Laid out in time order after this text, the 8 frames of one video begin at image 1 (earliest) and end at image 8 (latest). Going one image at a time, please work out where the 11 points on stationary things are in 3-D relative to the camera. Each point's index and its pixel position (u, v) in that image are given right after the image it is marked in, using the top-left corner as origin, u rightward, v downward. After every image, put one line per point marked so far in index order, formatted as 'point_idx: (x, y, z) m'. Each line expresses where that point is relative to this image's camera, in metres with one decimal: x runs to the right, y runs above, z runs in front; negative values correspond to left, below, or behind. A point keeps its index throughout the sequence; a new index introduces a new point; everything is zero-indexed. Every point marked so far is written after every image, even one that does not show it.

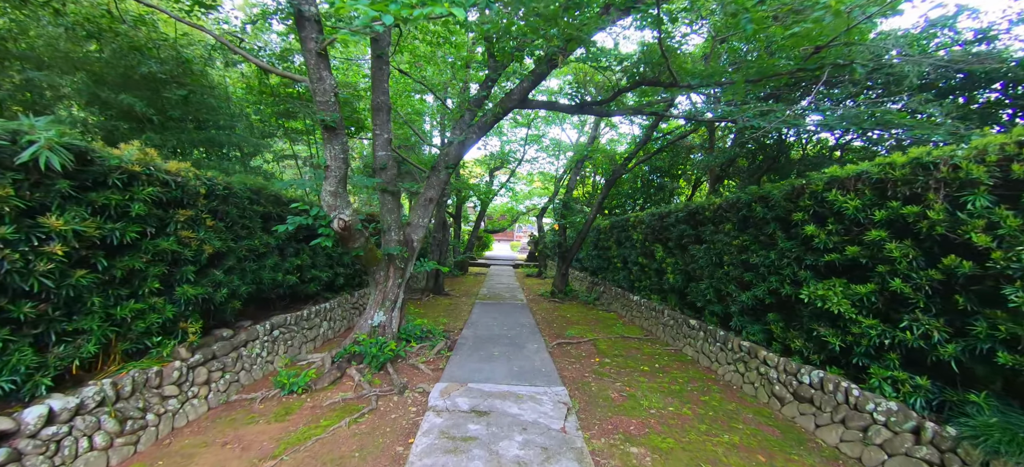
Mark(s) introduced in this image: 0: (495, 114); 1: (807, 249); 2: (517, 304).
0: (-0.2, +1.4, +4.3) m
1: (+2.4, -0.1, +3.0) m
2: (+0.1, -1.3, +7.1) m
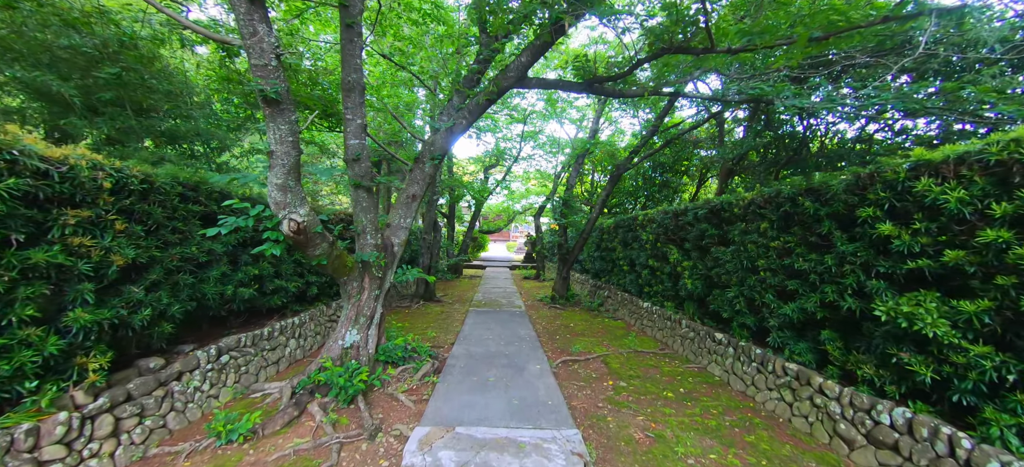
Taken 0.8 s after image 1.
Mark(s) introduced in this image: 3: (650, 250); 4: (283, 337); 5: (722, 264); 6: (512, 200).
0: (-0.2, +1.4, +3.6) m
1: (+2.4, -0.1, +2.4) m
2: (0.0, -1.4, +6.4) m
3: (+2.1, -0.3, +5.8) m
4: (-2.3, -1.1, +3.8) m
5: (+2.3, -0.3, +4.0) m
6: (0.0, +1.4, +15.8) m
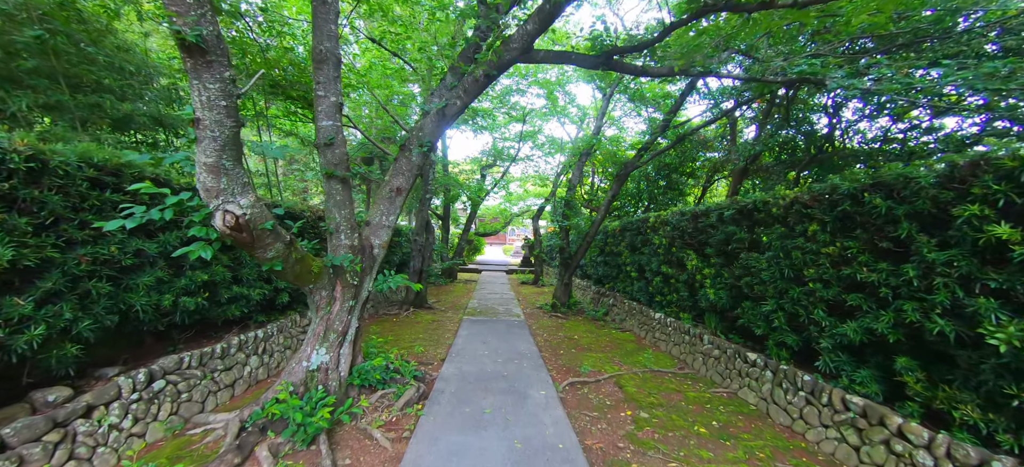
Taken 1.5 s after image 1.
0: (-0.2, +1.4, +3.1) m
1: (+2.4, -0.1, +1.9) m
2: (0.0, -1.4, +5.9) m
3: (+2.1, -0.3, +5.2) m
4: (-2.3, -1.0, +3.2) m
5: (+2.3, -0.4, +3.5) m
6: (-0.2, +1.3, +15.2) m
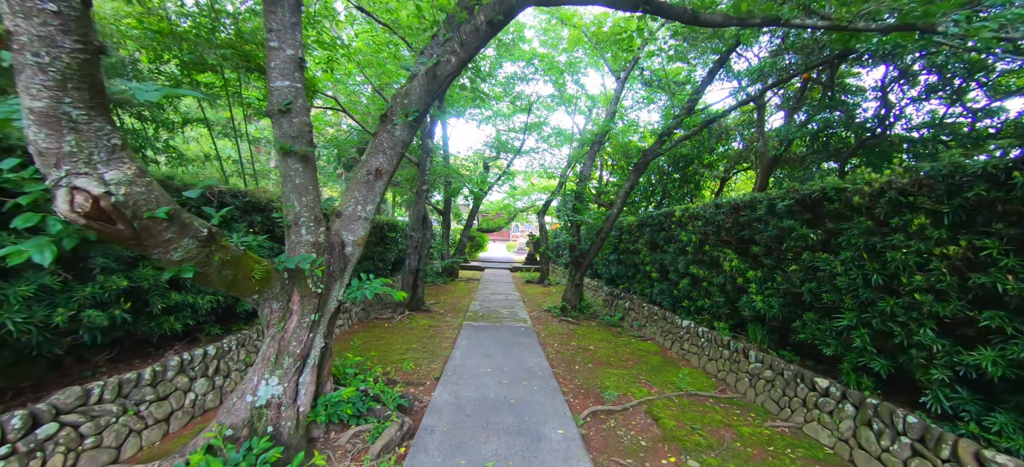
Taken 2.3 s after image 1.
0: (-0.1, +1.4, +2.4) m
1: (+2.5, -0.1, +1.2) m
2: (+0.1, -1.3, +5.2) m
3: (+2.2, -0.3, +4.5) m
4: (-2.3, -1.0, +2.6) m
5: (+2.3, -0.3, +2.8) m
6: (0.0, +1.4, +14.5) m
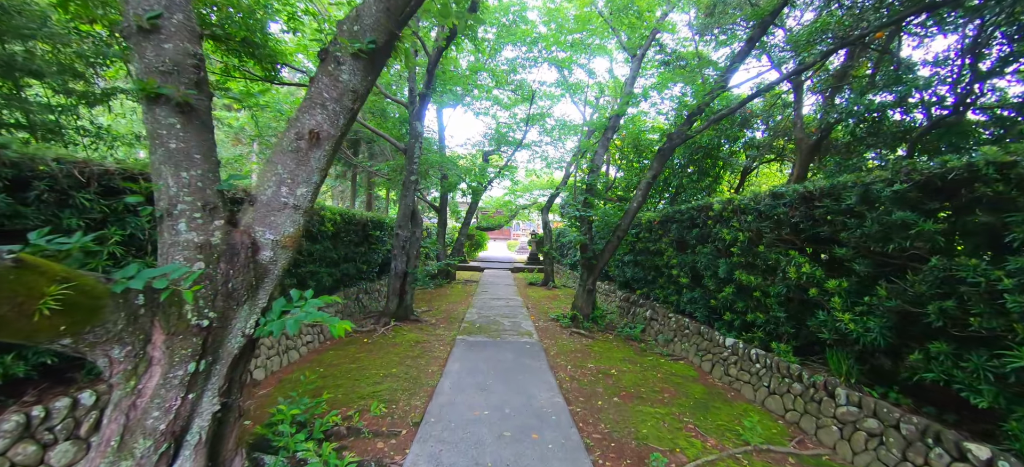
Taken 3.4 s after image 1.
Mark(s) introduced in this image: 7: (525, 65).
0: (-0.1, +1.4, +1.5) m
1: (+2.5, -0.1, +0.3) m
2: (+0.1, -1.3, +4.3) m
3: (+2.2, -0.2, +3.7) m
4: (-2.3, -1.0, +1.7) m
5: (+2.4, -0.3, +1.9) m
6: (+0.1, +1.5, +13.7) m
7: (+0.3, +4.8, +10.7) m
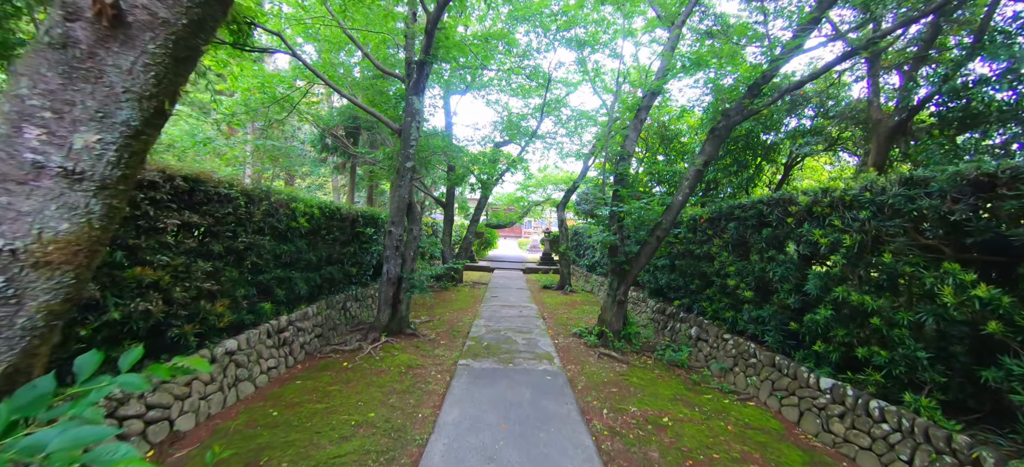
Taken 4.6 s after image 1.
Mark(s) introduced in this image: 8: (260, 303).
0: (0.0, +1.4, +0.6) m
1: (+2.5, -0.2, -0.7) m
2: (+0.3, -1.3, +3.4) m
3: (+2.4, -0.3, +2.7) m
4: (-2.2, -1.0, +0.9) m
5: (+2.5, -0.3, +0.9) m
6: (+0.5, +1.6, +12.7) m
7: (+0.7, +4.9, +9.7) m
8: (-2.2, -0.6, +3.3) m
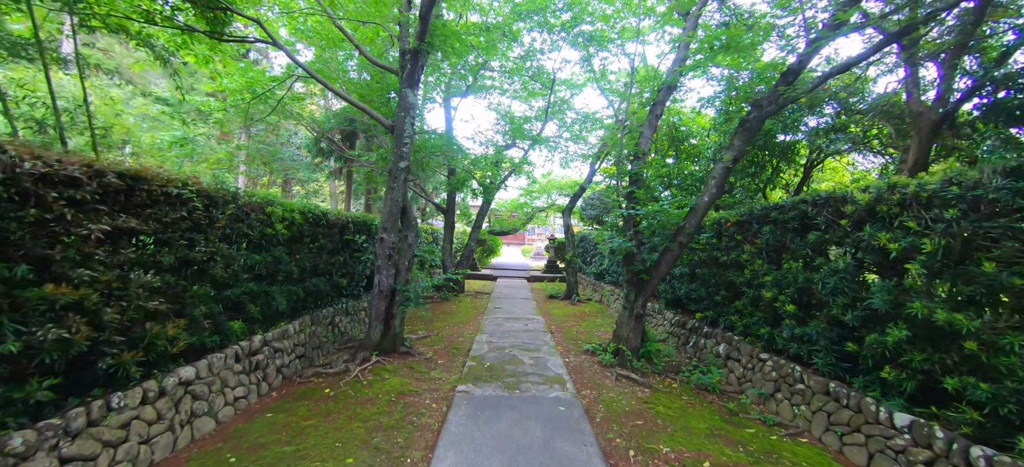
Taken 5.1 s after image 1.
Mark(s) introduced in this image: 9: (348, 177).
0: (0.0, +1.4, +0.2) m
1: (+2.6, -0.1, -1.1) m
2: (+0.3, -1.3, +3.0) m
3: (+2.4, -0.3, +2.2) m
4: (-2.1, -1.0, +0.4) m
5: (+2.5, -0.3, +0.5) m
6: (+0.6, +1.3, +12.3) m
7: (+0.8, +4.7, +9.4) m
8: (-2.2, -0.7, +2.9) m
9: (-4.1, +1.4, +9.2) m
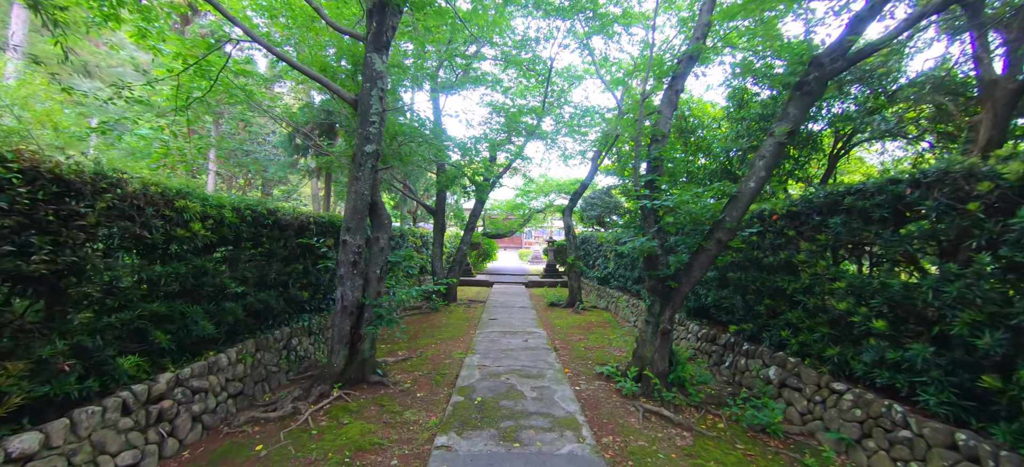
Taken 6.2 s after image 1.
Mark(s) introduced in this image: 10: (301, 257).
0: (0.0, +1.5, -0.6) m
1: (+2.6, 0.0, -1.9) m
2: (+0.3, -1.3, +2.2) m
3: (+2.4, -0.2, +1.4) m
4: (-2.1, -1.0, -0.4) m
5: (+2.5, -0.2, -0.3) m
6: (+0.5, +1.3, +11.5) m
7: (+0.6, +4.7, +8.6) m
8: (-2.2, -0.7, +2.0) m
9: (-4.2, +1.3, +8.4) m
10: (-2.1, -0.2, +3.7) m
